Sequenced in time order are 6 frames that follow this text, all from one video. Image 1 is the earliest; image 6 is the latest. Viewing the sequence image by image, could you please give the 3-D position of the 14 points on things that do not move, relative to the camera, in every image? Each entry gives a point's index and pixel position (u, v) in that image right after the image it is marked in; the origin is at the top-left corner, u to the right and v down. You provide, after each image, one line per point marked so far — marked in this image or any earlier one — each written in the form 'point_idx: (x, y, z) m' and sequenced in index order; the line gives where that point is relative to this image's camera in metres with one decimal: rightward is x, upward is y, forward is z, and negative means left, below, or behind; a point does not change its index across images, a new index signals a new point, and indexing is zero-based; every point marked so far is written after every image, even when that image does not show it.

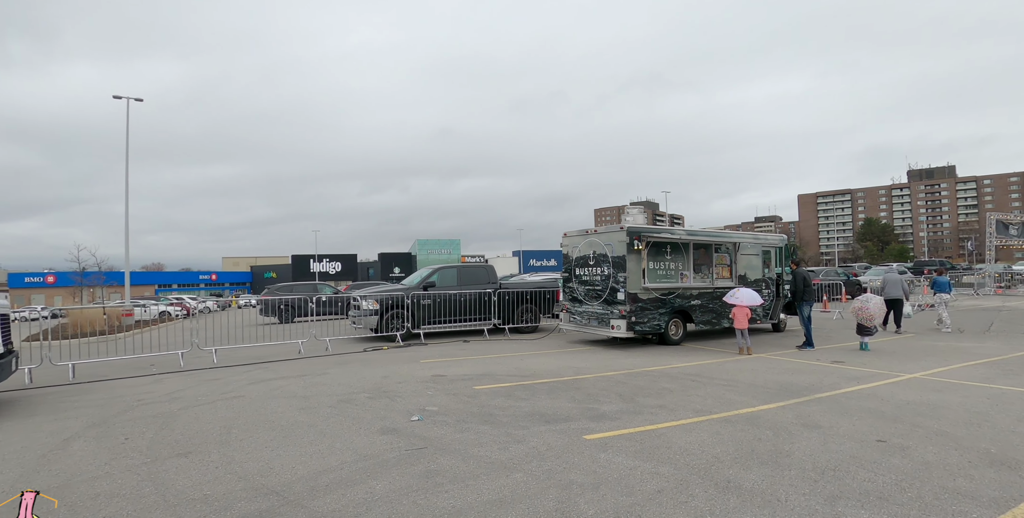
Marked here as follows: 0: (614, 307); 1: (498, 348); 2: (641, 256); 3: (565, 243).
0: (+2.2, -1.0, +12.1) m
1: (-0.3, -2.1, +13.3) m
2: (+2.7, 0.0, +12.0) m
3: (+1.3, +0.4, +13.9) m
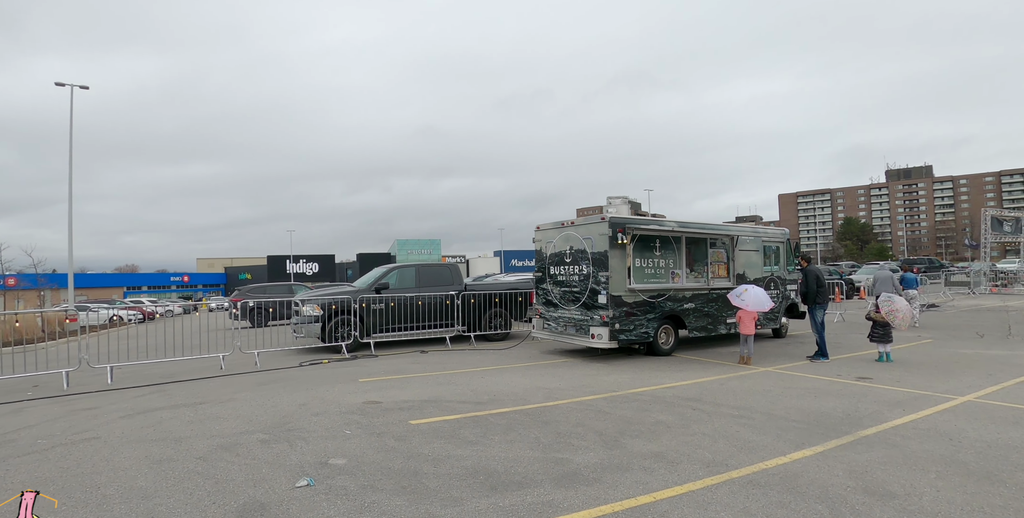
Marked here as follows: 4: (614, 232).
0: (+1.5, -1.0, +10.2) m
1: (-1.0, -2.0, +11.3) m
2: (+2.0, +0.1, +10.1) m
3: (+0.6, +0.4, +12.0) m
4: (+1.8, +0.5, +10.0) m
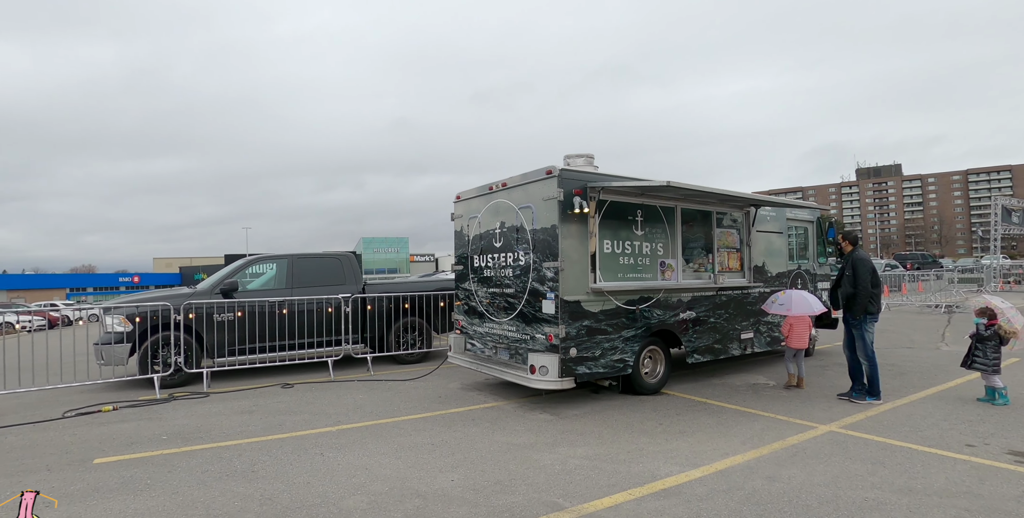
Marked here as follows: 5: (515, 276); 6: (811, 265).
0: (+0.3, -0.8, +6.2) m
1: (-2.3, -1.8, +7.2) m
2: (+0.8, +0.3, +6.1) m
3: (-0.7, +0.6, +7.9) m
4: (+0.6, +0.7, +5.9) m
5: (0.0, -0.2, +6.6) m
6: (+4.8, -0.1, +9.1) m
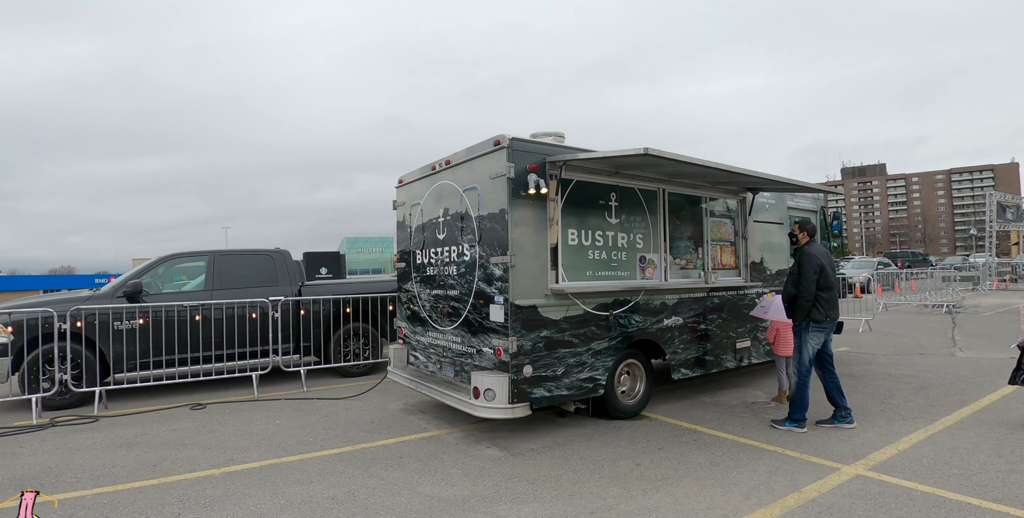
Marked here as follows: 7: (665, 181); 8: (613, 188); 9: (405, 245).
0: (-0.2, -0.7, +4.9) m
1: (-2.8, -1.8, +5.8) m
2: (+0.3, +0.4, +4.8) m
3: (-1.3, +0.7, +6.6) m
4: (+0.1, +0.7, +4.7) m
5: (-0.5, -0.1, +5.3) m
6: (+4.2, 0.0, +7.9) m
7: (+1.5, +0.8, +5.7) m
8: (+0.9, +0.7, +5.3) m
9: (-1.2, +0.2, +6.5) m
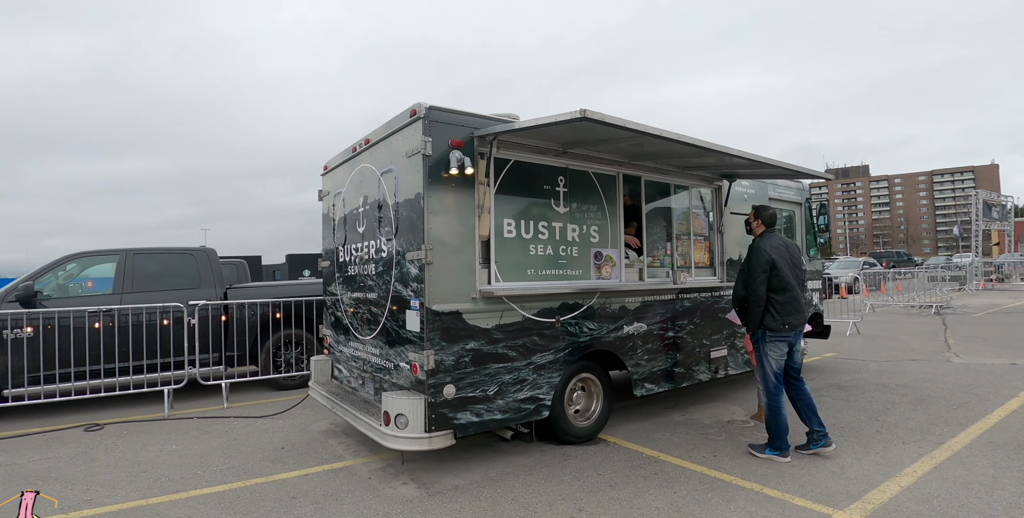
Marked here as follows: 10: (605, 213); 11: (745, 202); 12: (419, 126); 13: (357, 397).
0: (-0.8, -0.7, +4.0) m
1: (-3.4, -1.7, +4.9) m
2: (-0.3, +0.4, +3.9) m
3: (-1.9, +0.7, +5.7) m
4: (-0.5, +0.8, +3.8) m
5: (-1.0, -0.1, +4.4) m
6: (+3.6, 0.0, +7.1) m
7: (+1.0, +0.8, +4.9) m
8: (+0.4, +0.7, +4.5) m
9: (-1.8, +0.2, +5.6) m
10: (+0.8, +0.4, +4.8) m
11: (+2.6, +0.6, +6.3) m
12: (-0.6, +0.9, +3.8) m
13: (-1.3, -1.2, +4.8) m
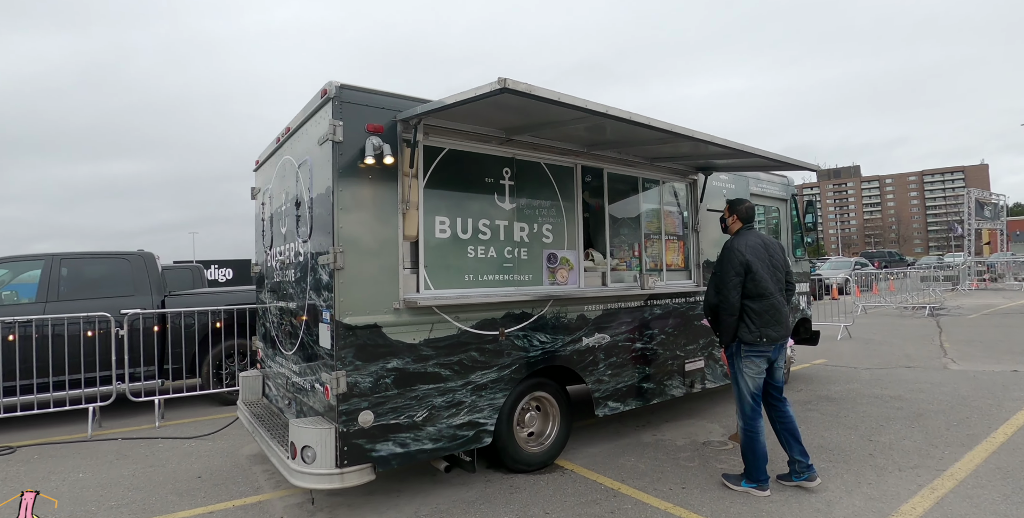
0: (-1.2, -0.7, +3.4) m
1: (-3.8, -1.8, +4.3) m
2: (-0.7, +0.4, +3.4) m
3: (-2.3, +0.7, +5.1) m
4: (-0.9, +0.7, +3.2) m
5: (-1.4, -0.1, +3.8) m
6: (+3.2, 0.0, +6.6) m
7: (+0.6, +0.8, +4.3) m
8: (0.0, +0.7, +4.0) m
9: (-2.2, +0.1, +5.0) m
10: (+0.4, +0.4, +4.3) m
11: (+2.2, +0.6, +5.7) m
12: (-1.0, +0.9, +3.2) m
13: (-1.7, -1.2, +4.3) m
